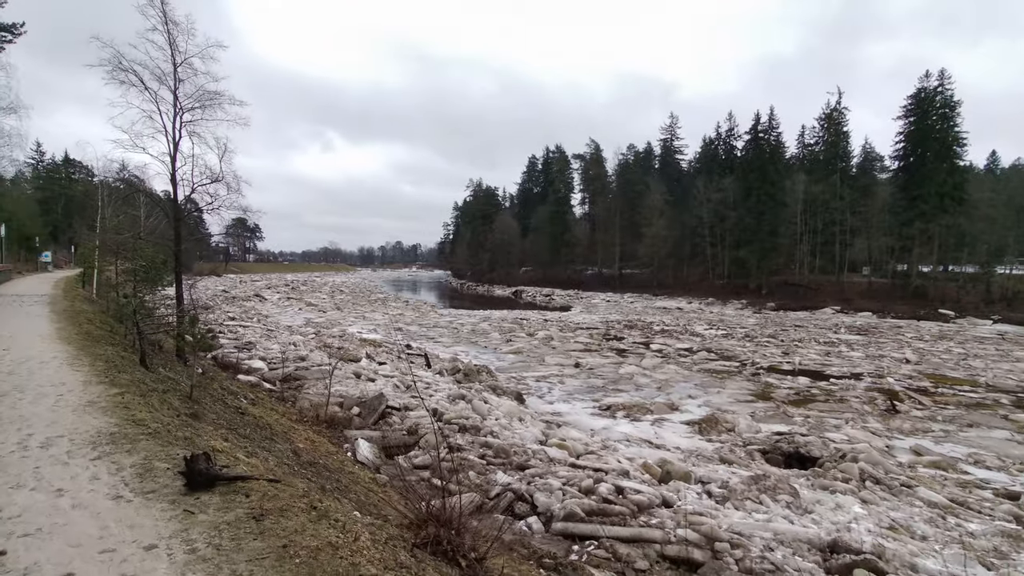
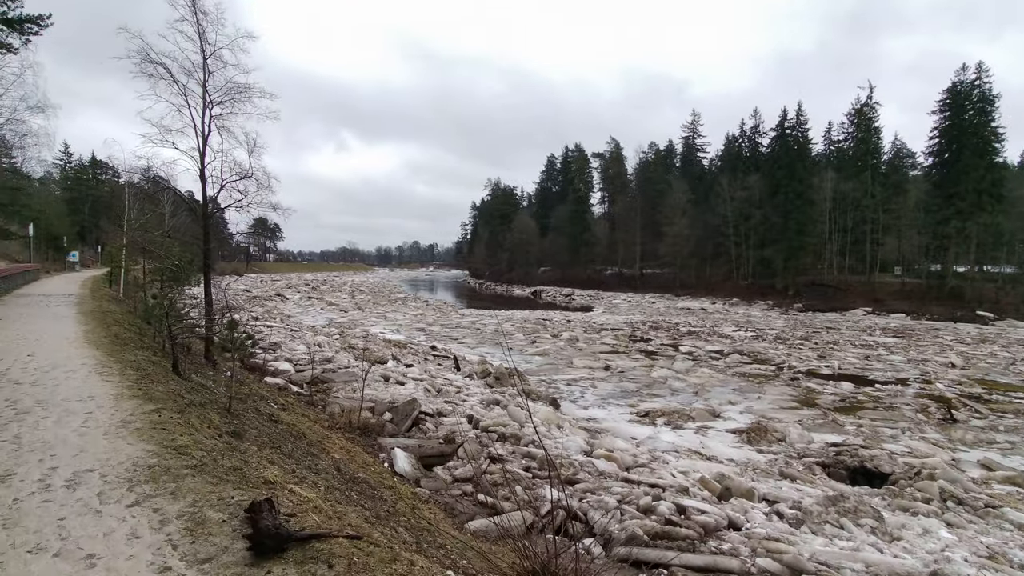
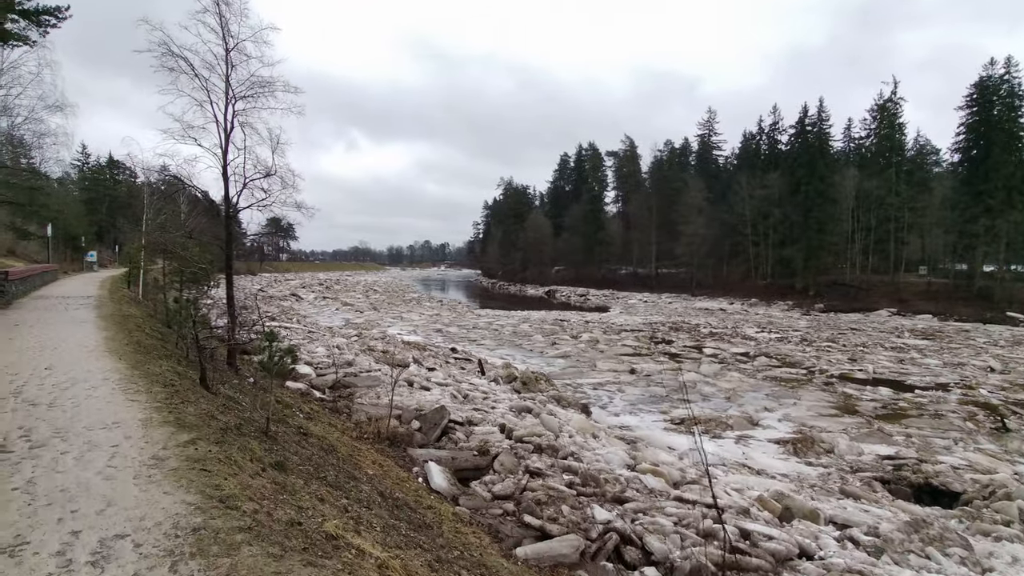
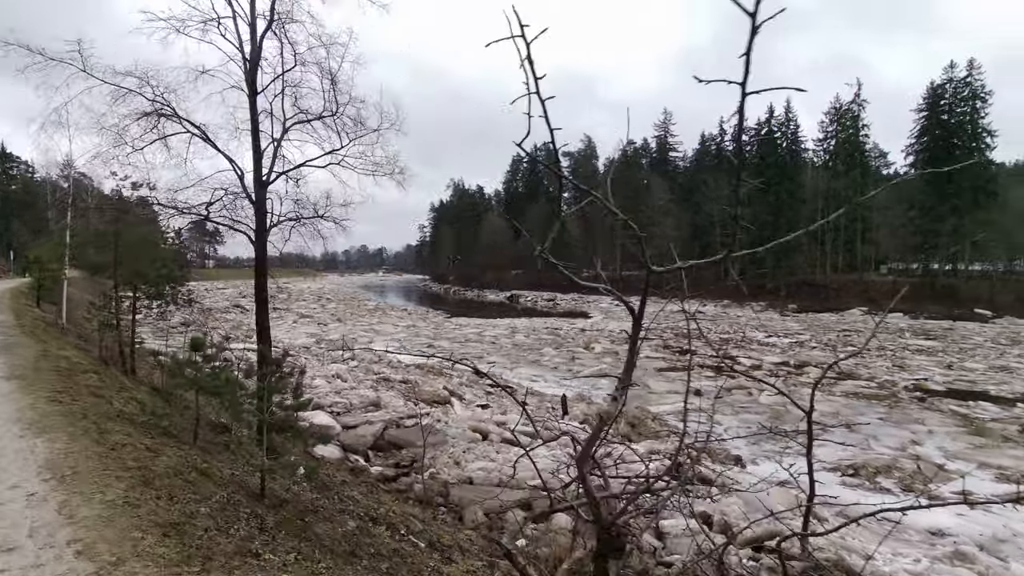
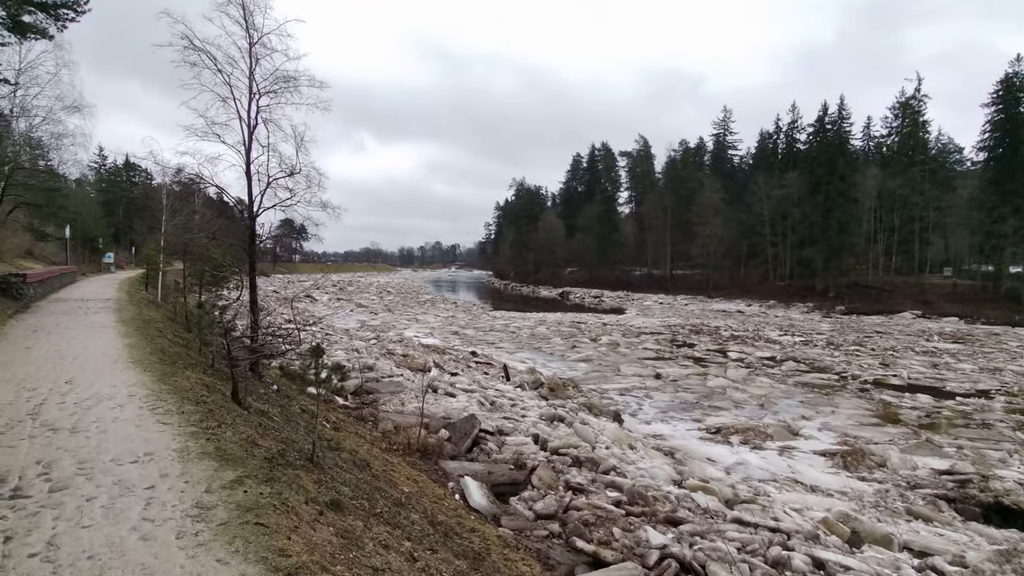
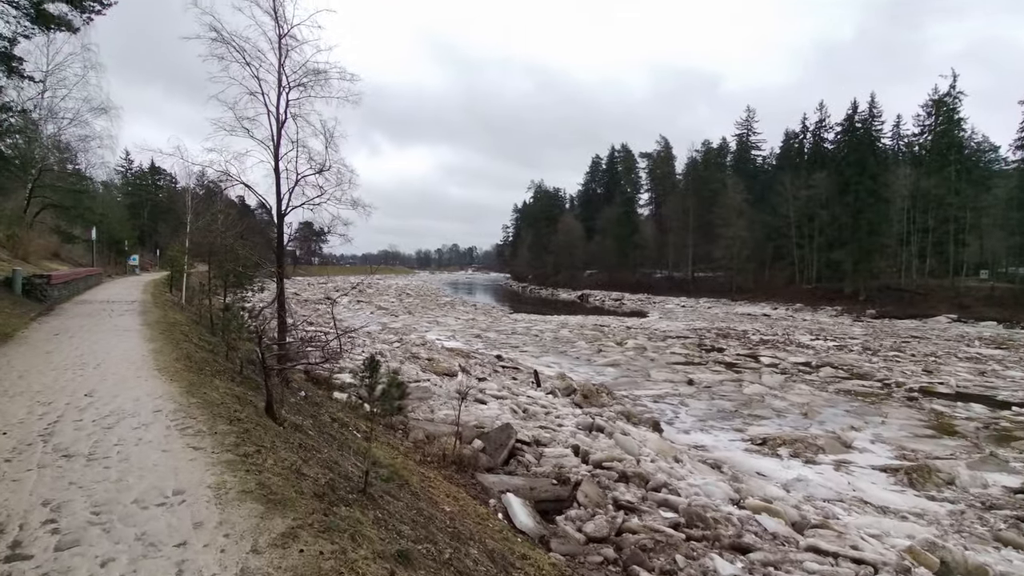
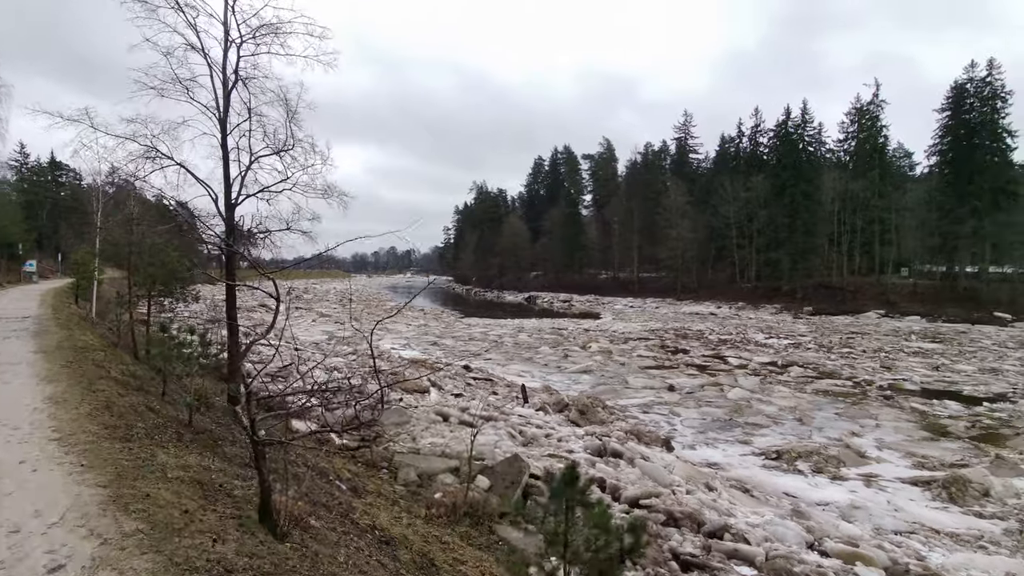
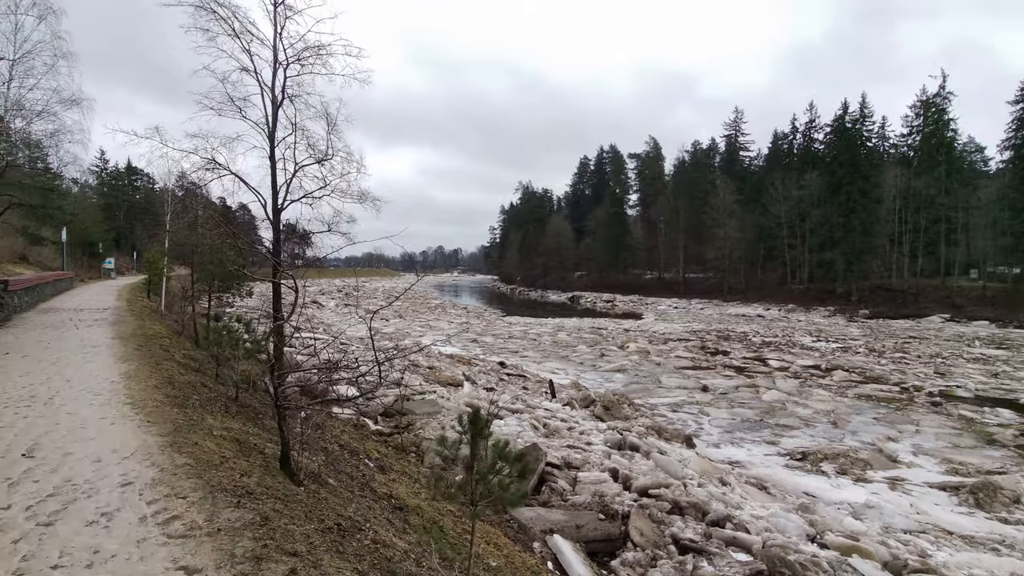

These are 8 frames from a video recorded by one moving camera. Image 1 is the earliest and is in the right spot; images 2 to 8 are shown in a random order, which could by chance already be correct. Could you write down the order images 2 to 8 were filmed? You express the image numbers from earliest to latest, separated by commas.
2, 3, 5, 6, 8, 7, 4
